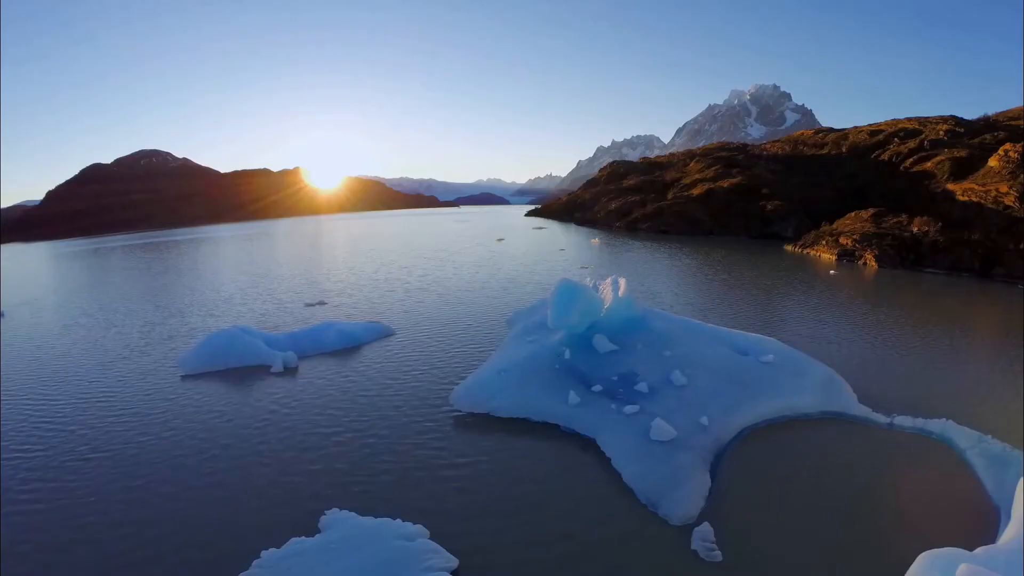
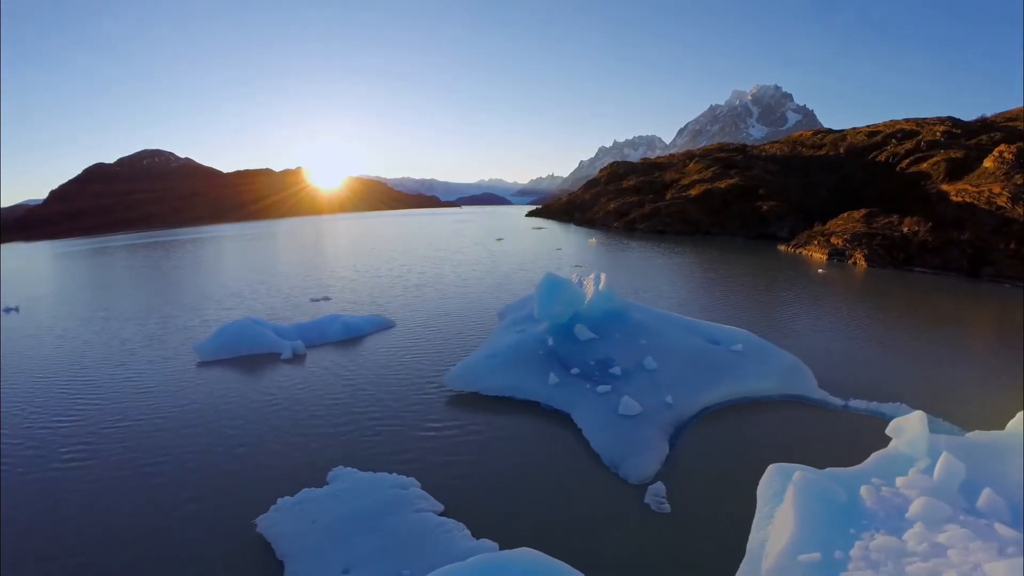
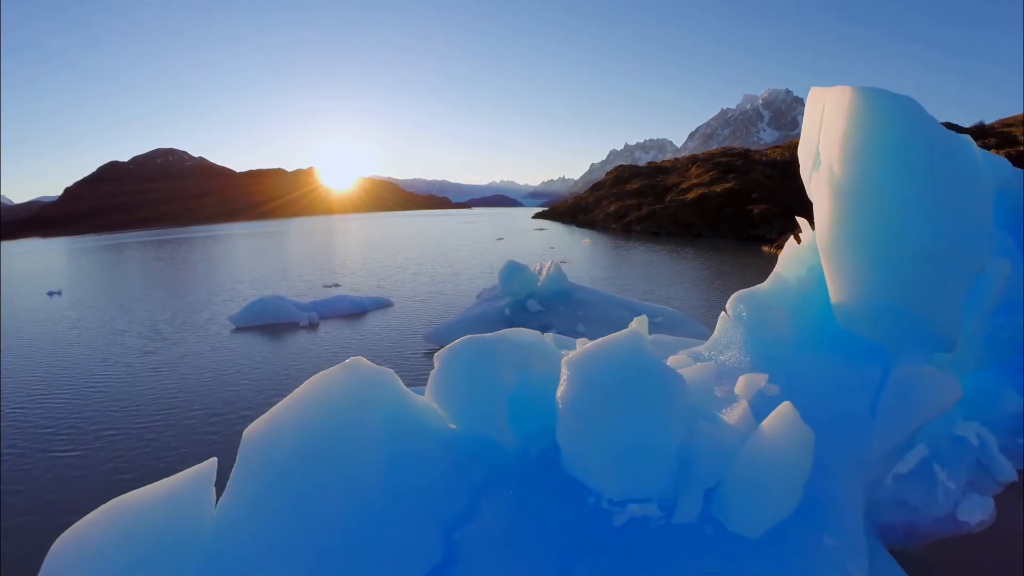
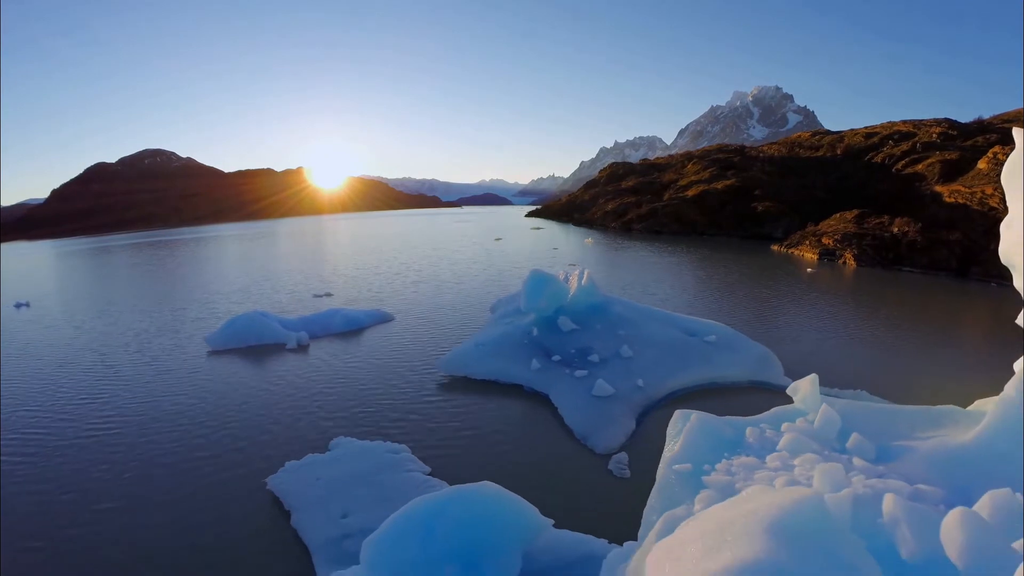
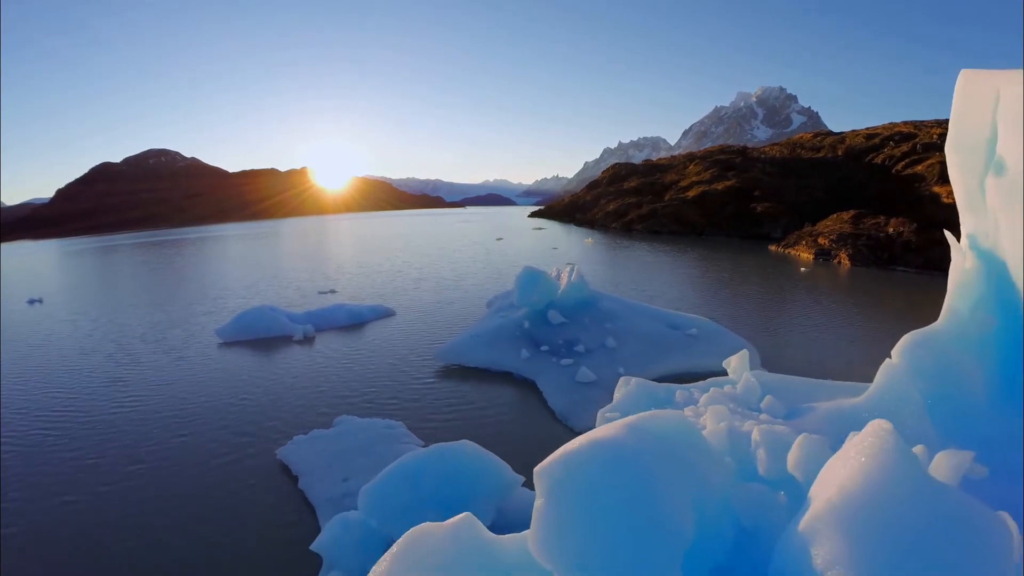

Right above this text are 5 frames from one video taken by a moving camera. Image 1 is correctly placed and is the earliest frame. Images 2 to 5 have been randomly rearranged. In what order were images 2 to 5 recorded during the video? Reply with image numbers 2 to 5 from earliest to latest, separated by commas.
2, 4, 5, 3
